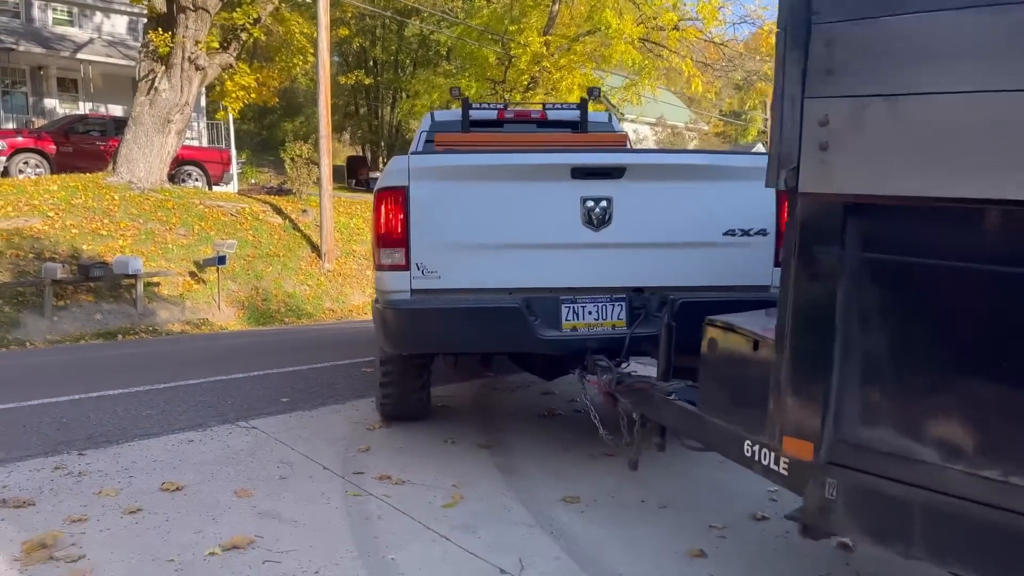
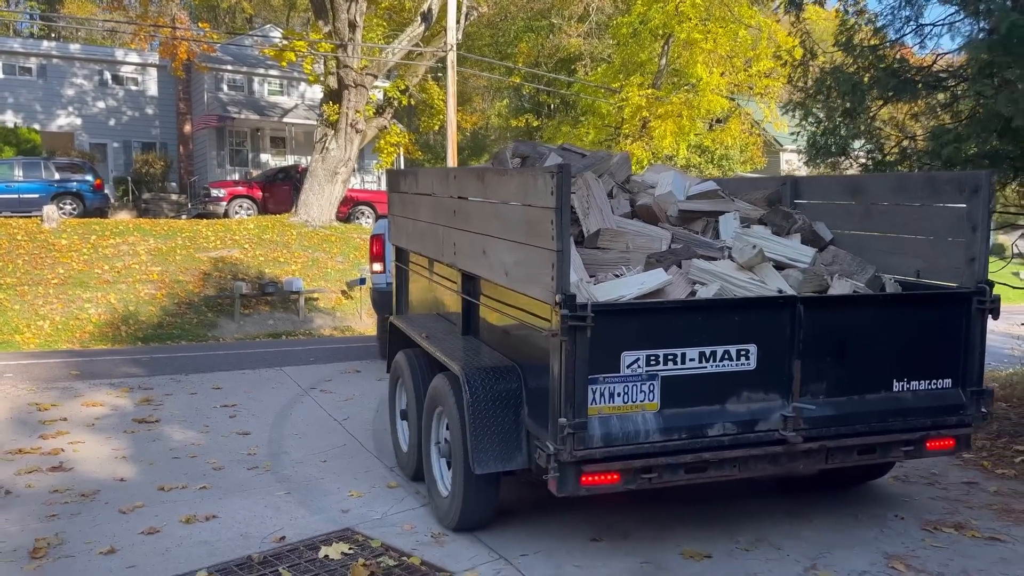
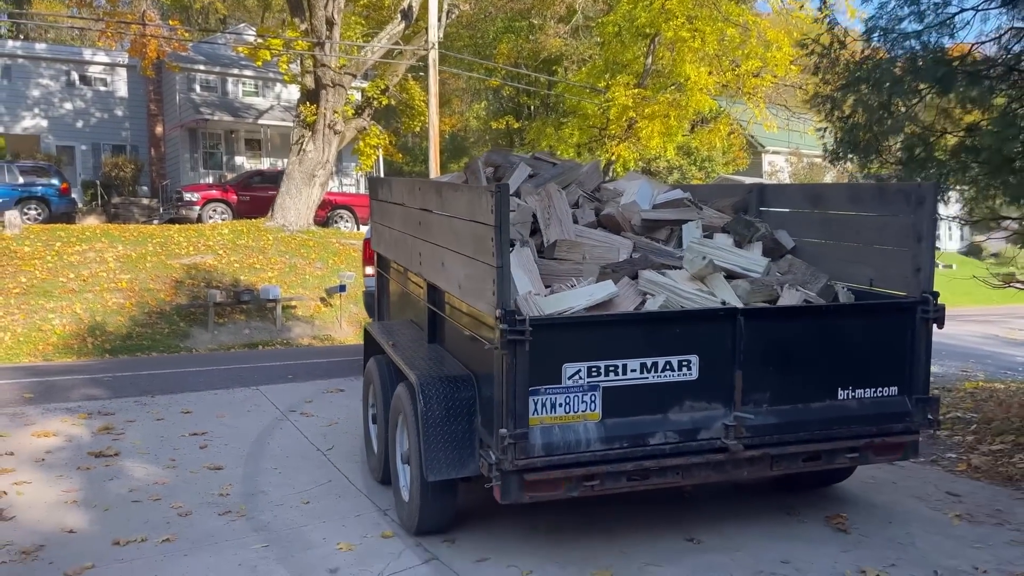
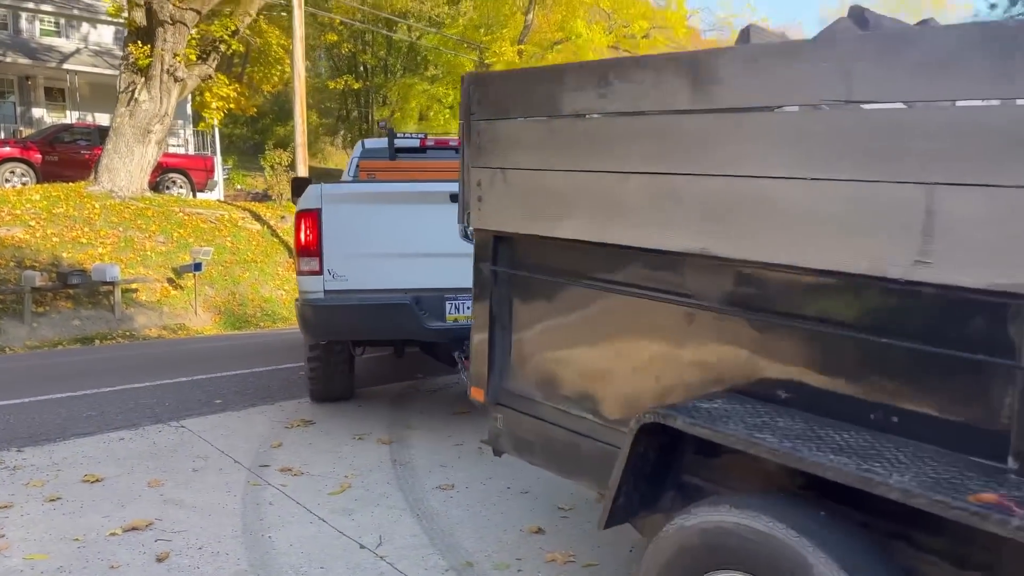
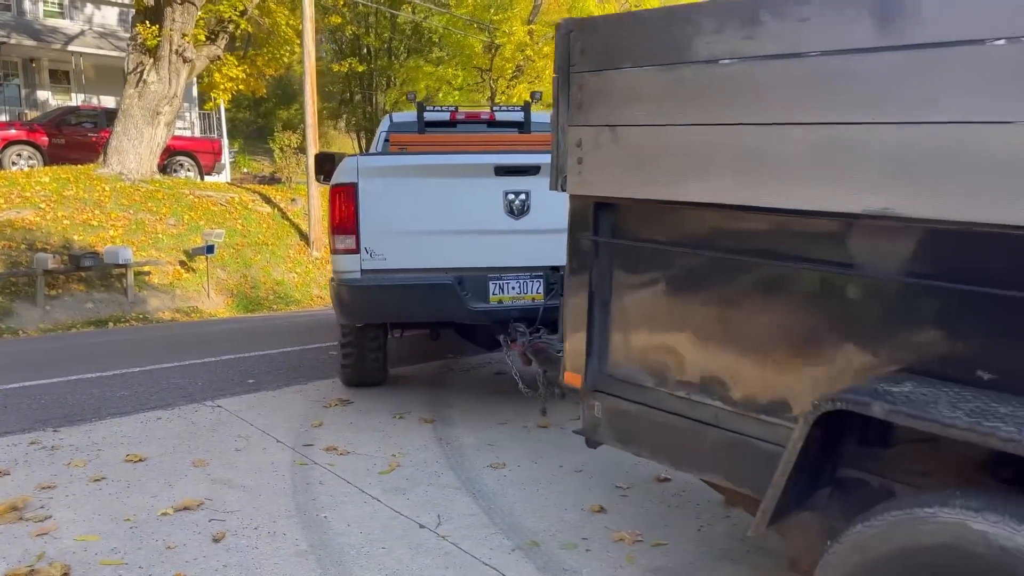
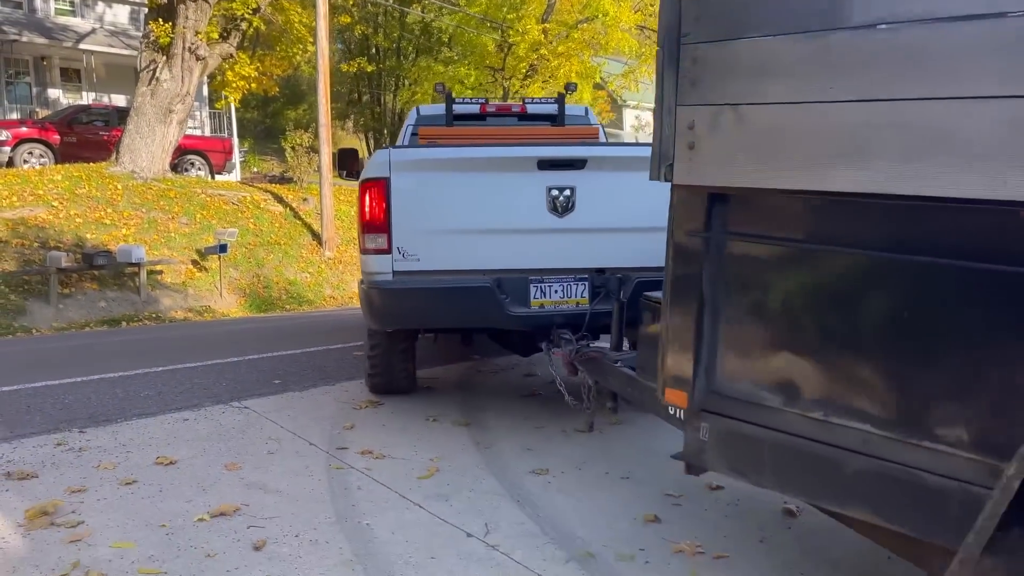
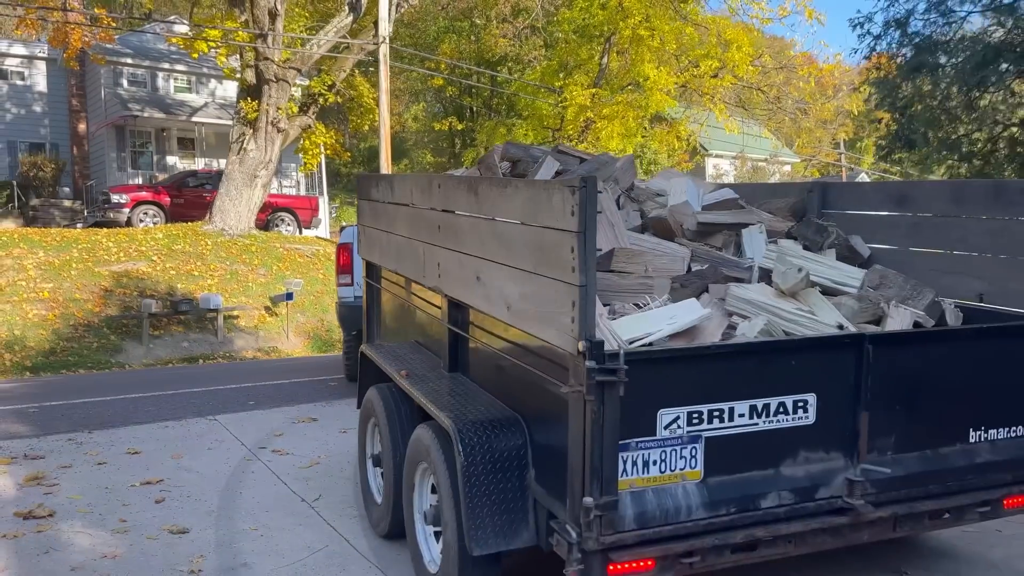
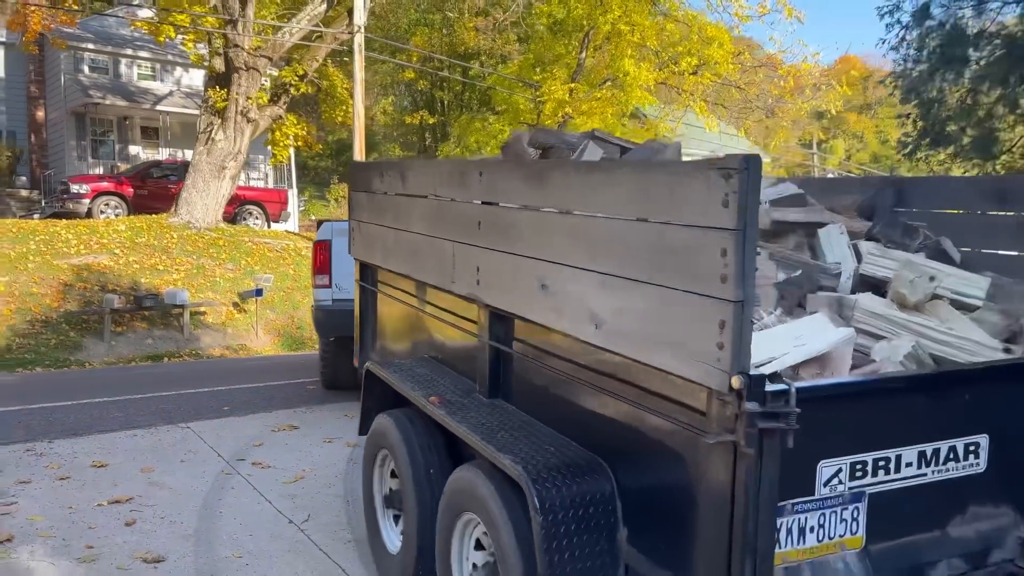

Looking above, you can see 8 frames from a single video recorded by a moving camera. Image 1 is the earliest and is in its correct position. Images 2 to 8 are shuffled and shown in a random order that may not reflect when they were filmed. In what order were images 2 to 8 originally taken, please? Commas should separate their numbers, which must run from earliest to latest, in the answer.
6, 5, 4, 8, 7, 3, 2
